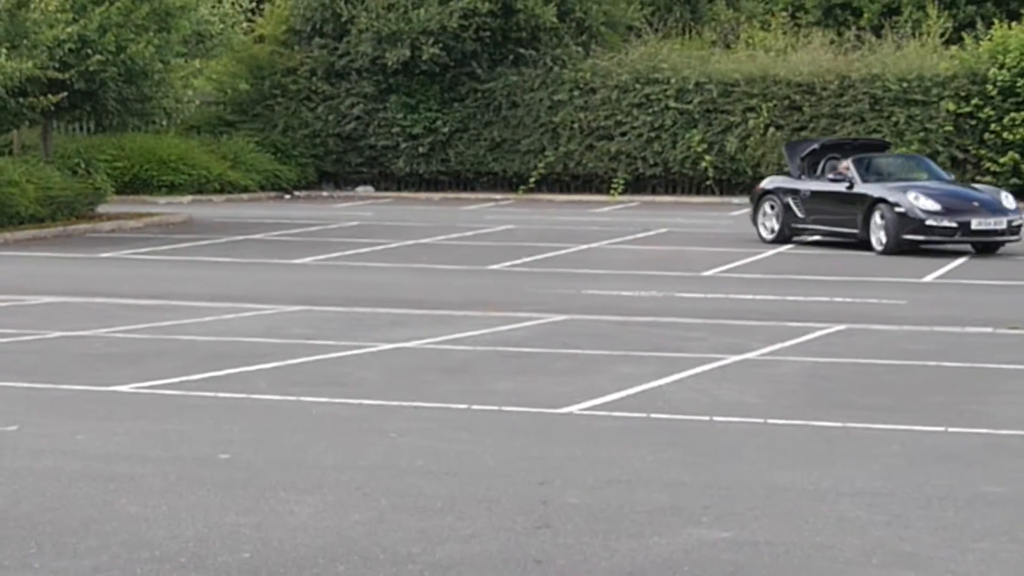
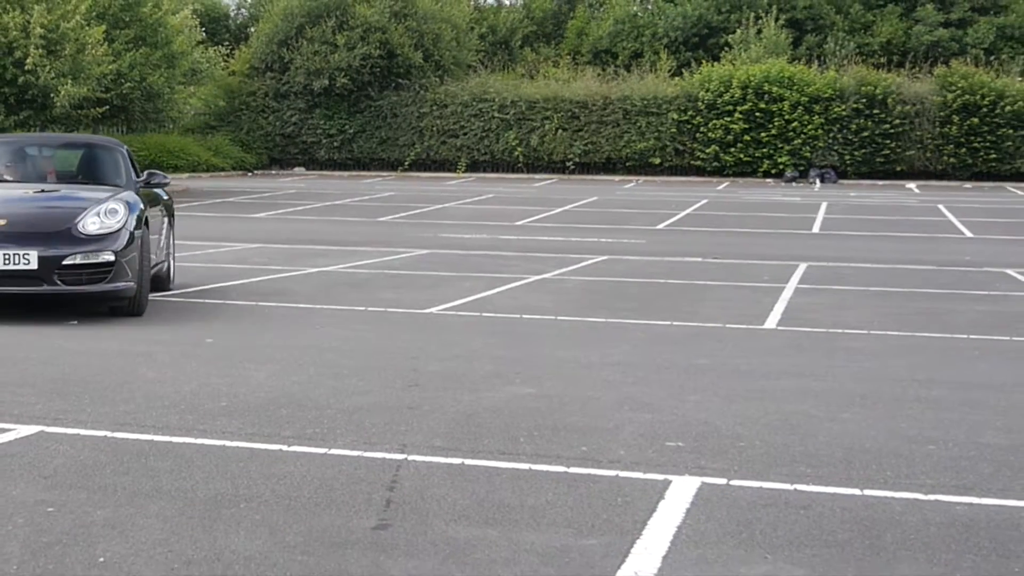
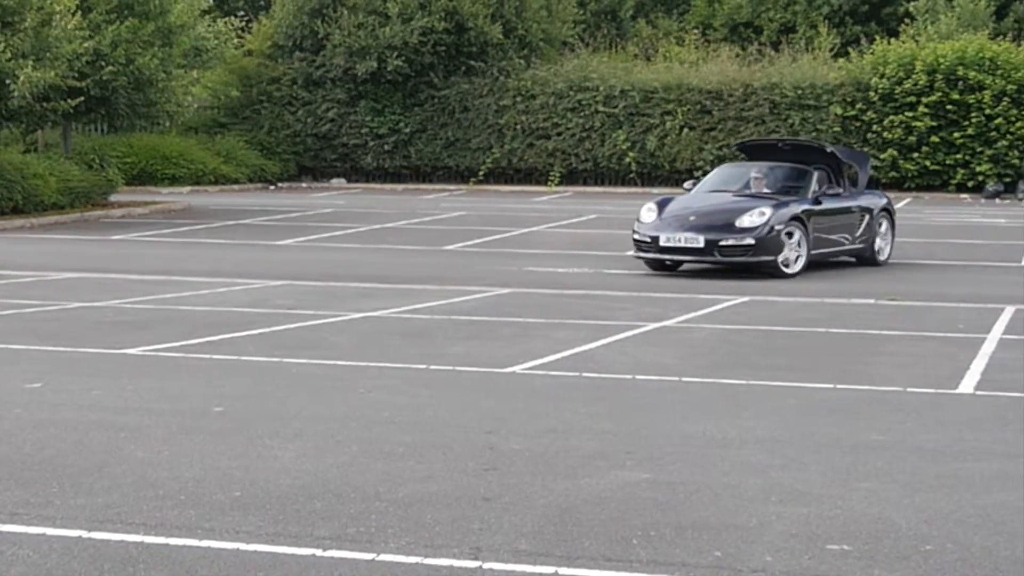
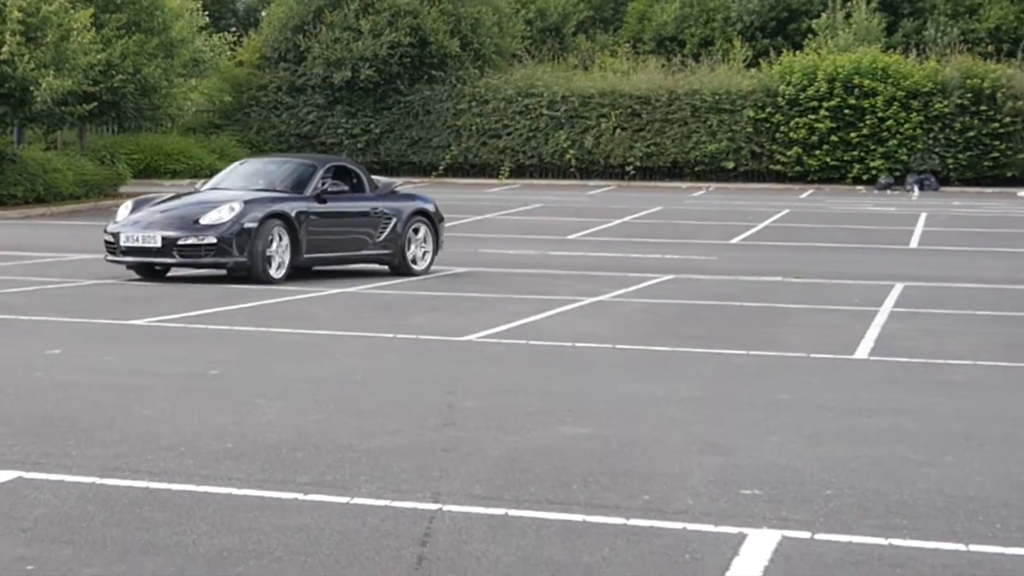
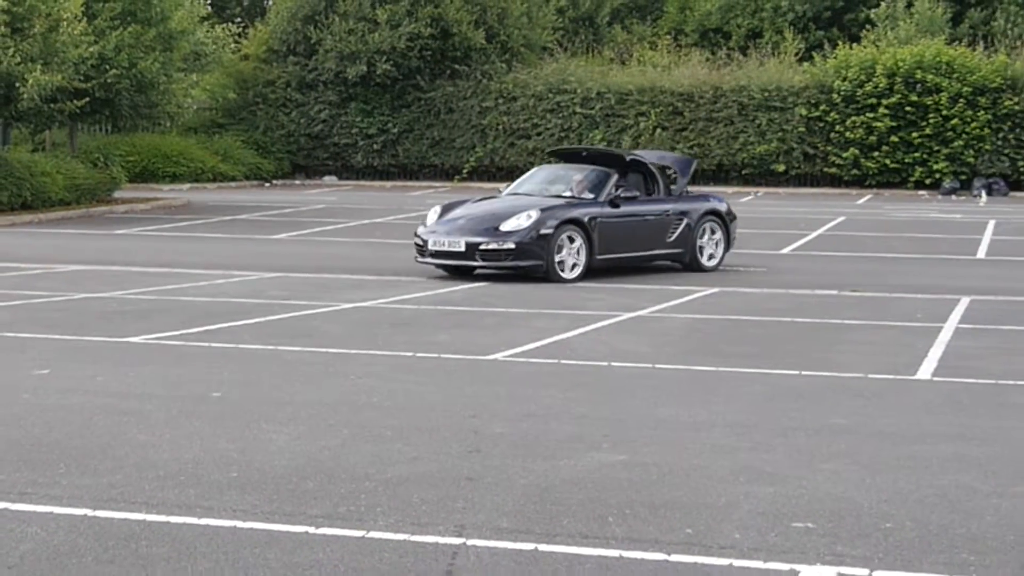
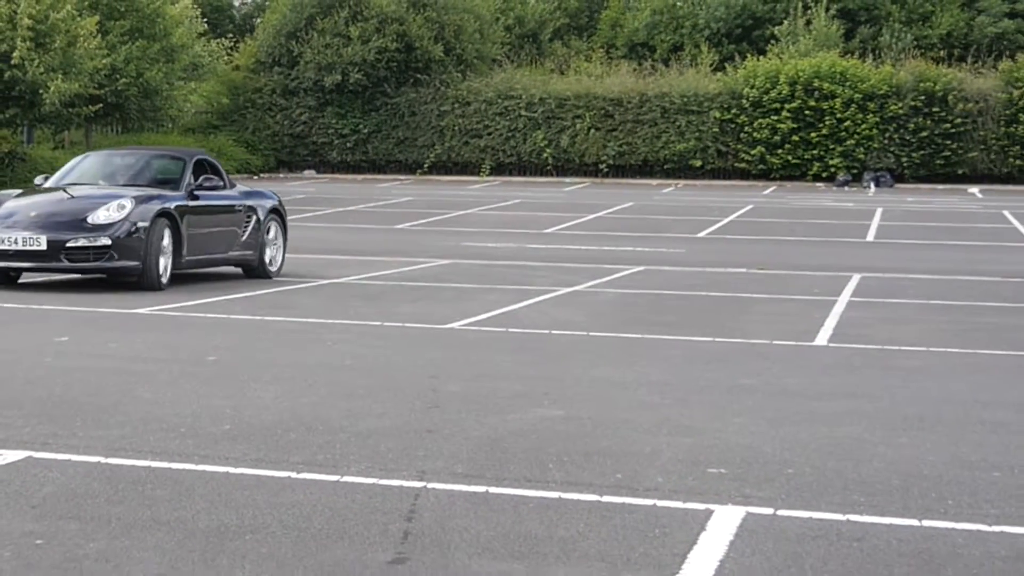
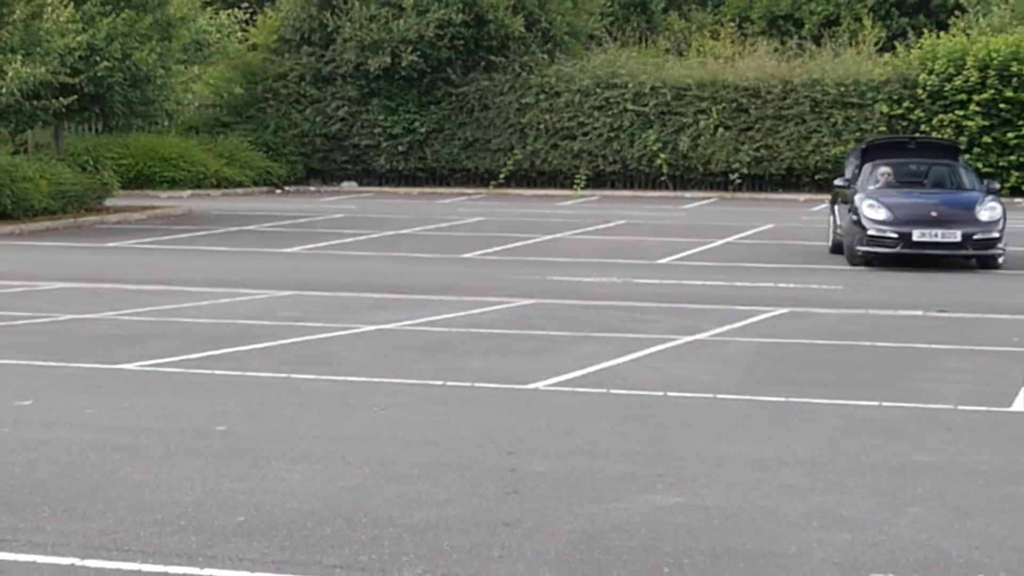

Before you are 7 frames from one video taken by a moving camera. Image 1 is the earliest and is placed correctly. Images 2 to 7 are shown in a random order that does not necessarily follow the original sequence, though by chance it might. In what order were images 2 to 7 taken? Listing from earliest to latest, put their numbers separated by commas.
7, 3, 5, 4, 6, 2
